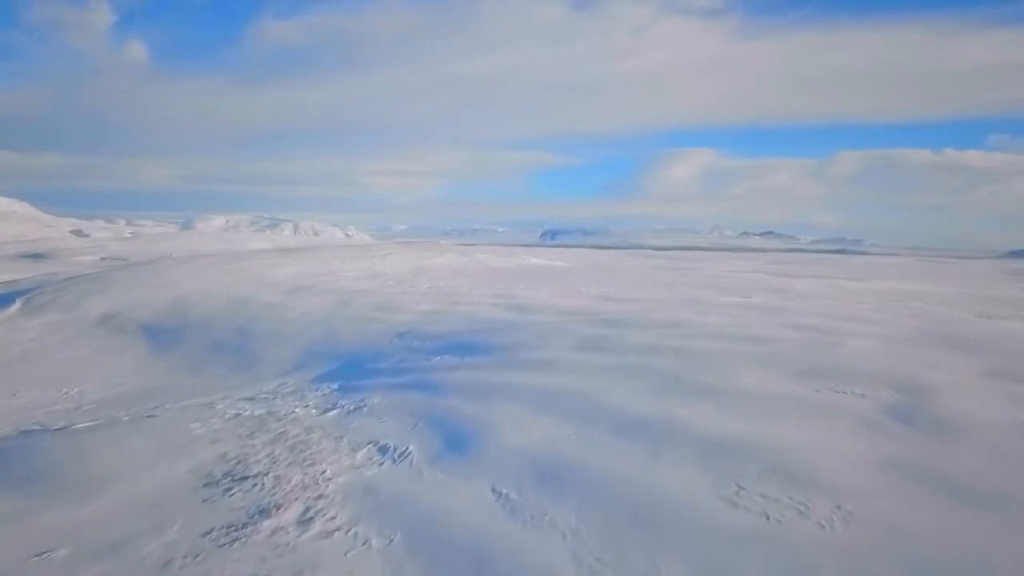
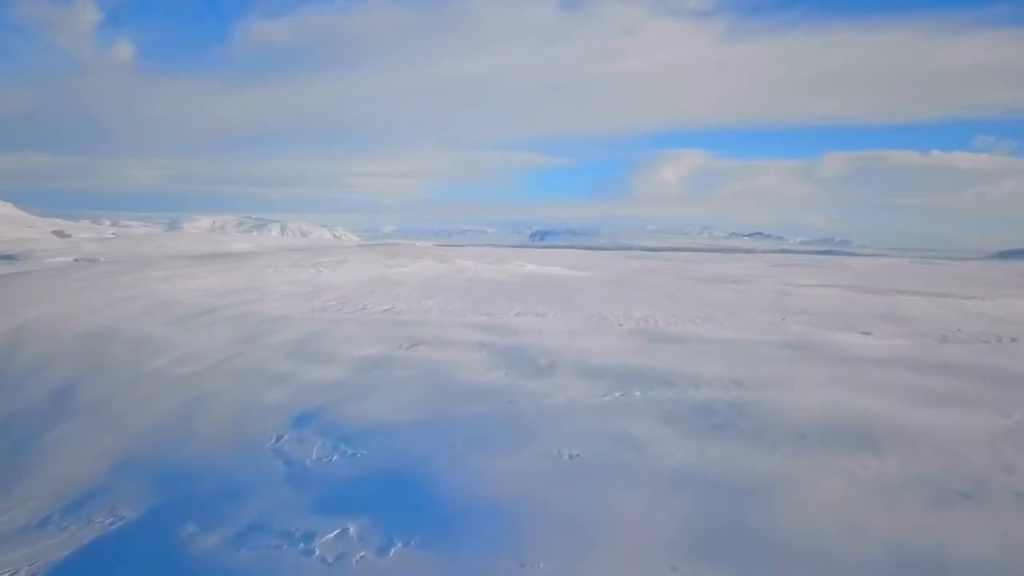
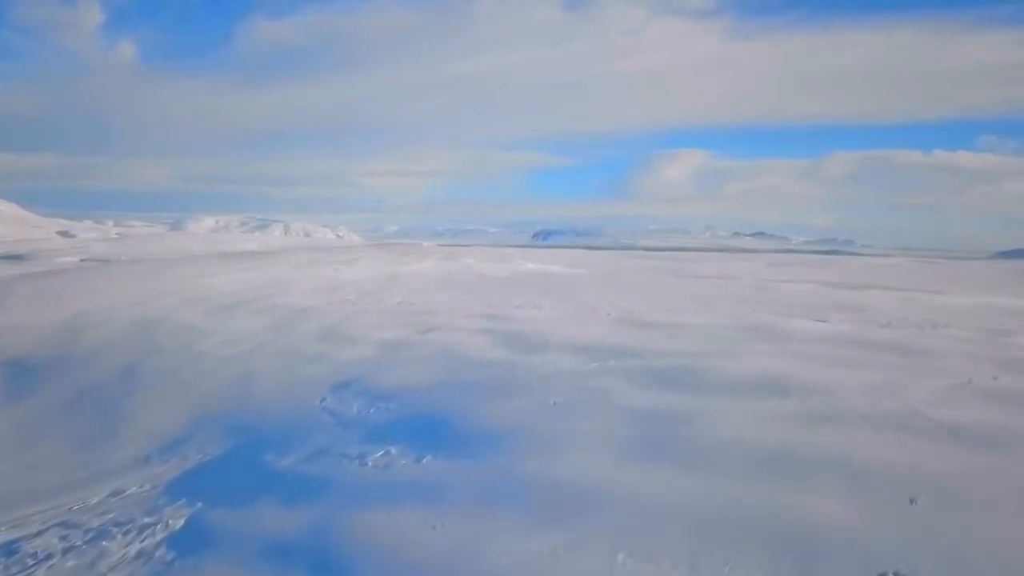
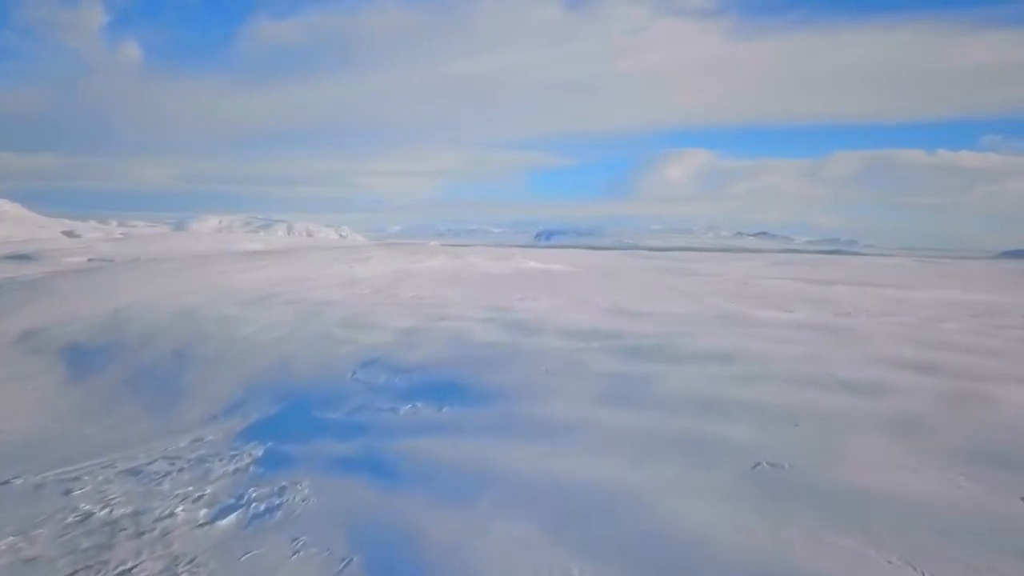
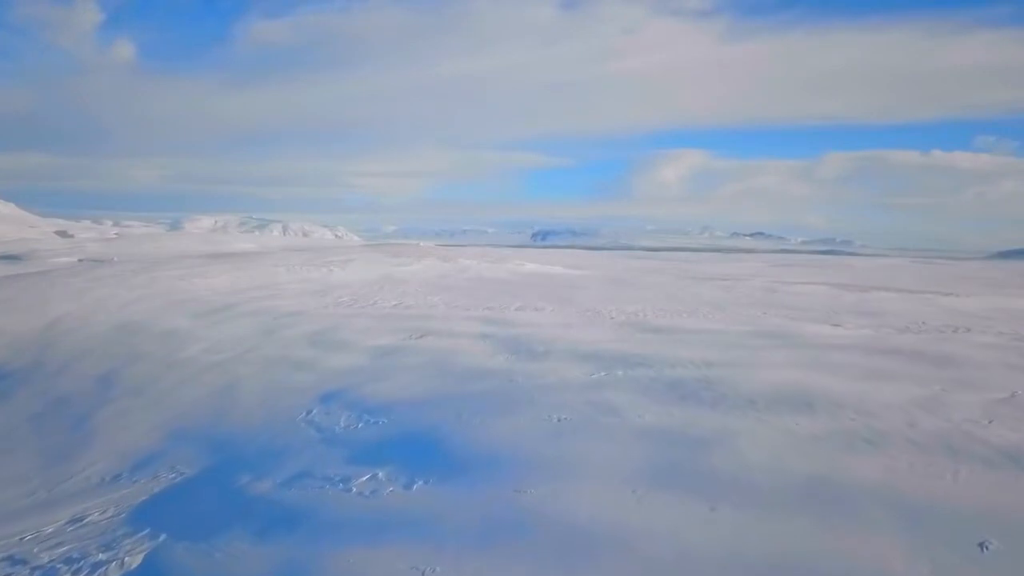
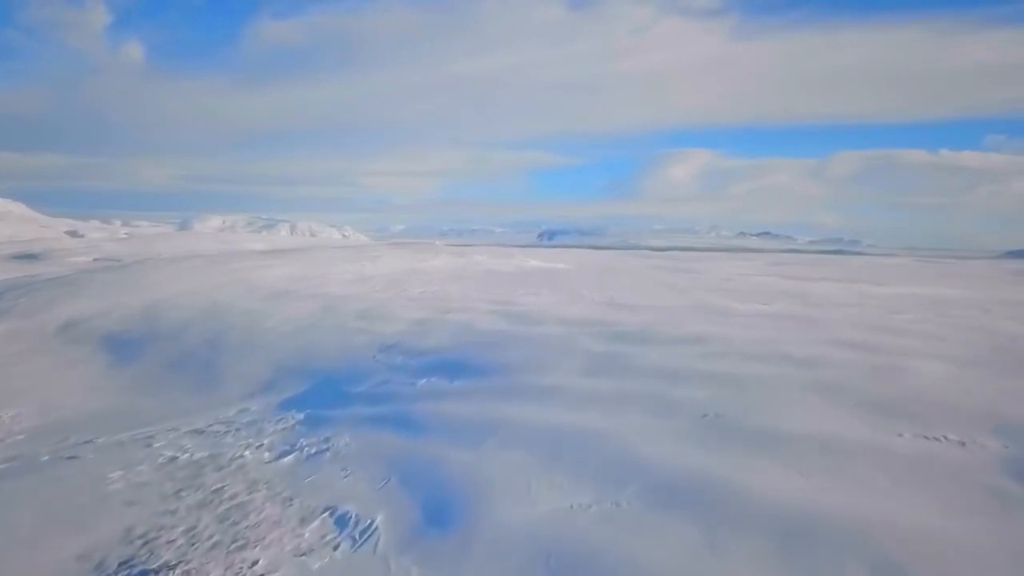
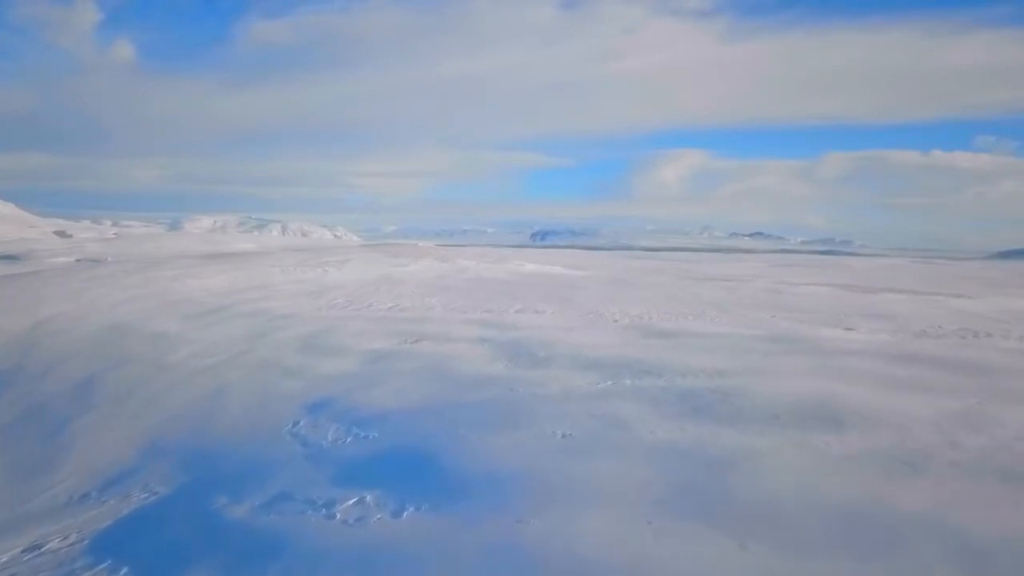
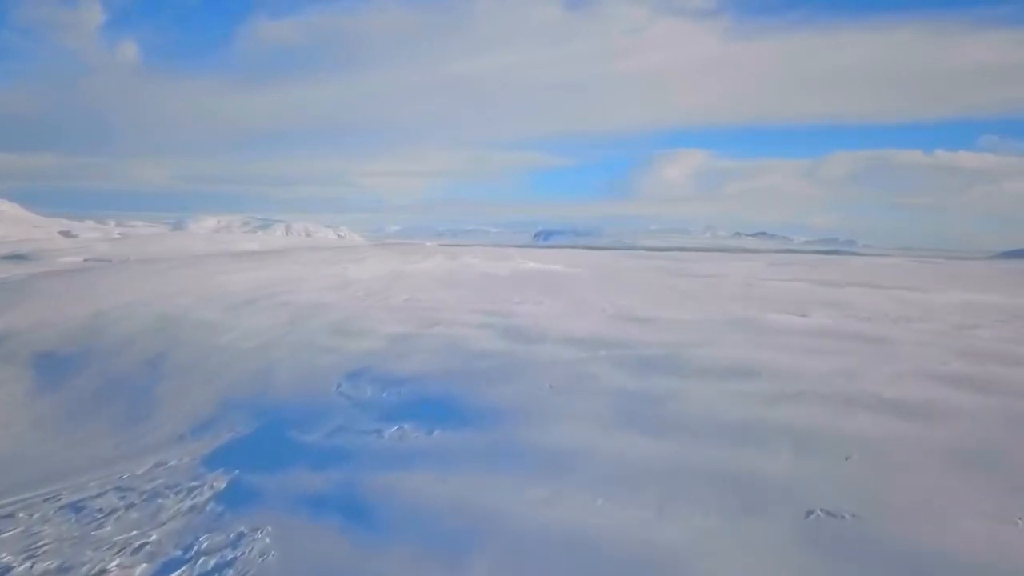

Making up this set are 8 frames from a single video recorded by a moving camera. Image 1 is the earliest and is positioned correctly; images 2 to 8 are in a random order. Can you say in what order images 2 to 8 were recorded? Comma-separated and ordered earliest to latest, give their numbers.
6, 4, 8, 3, 5, 7, 2
